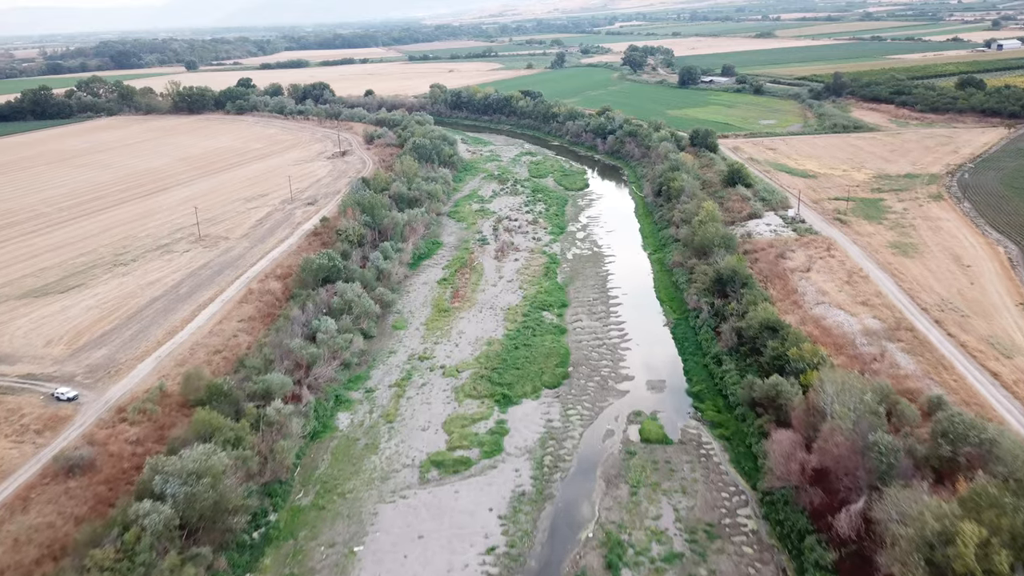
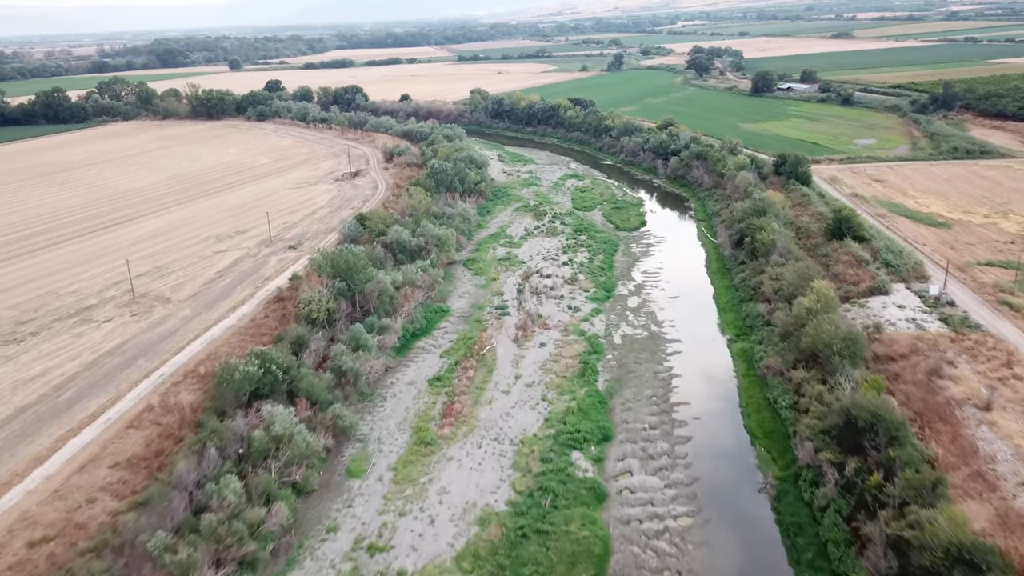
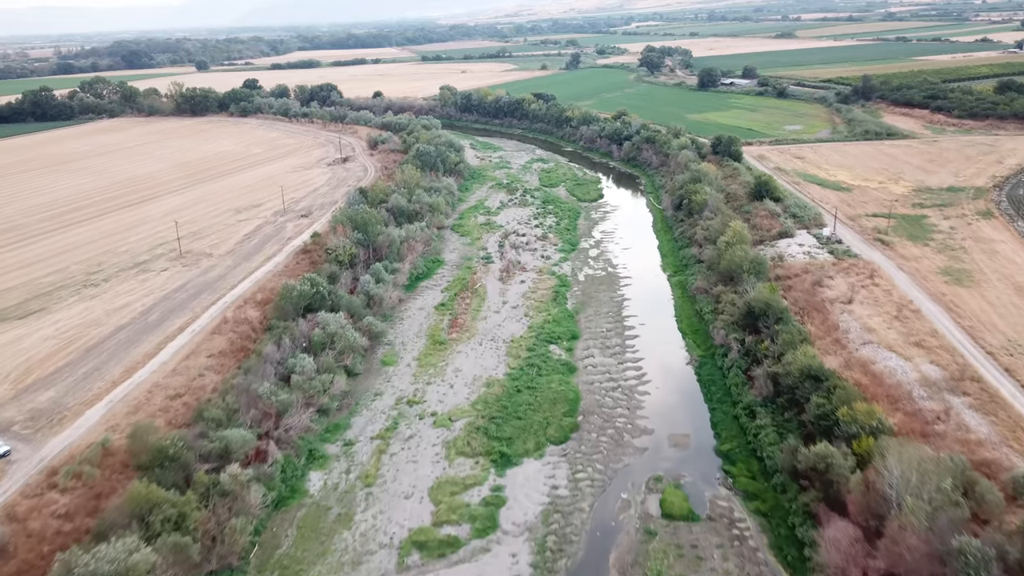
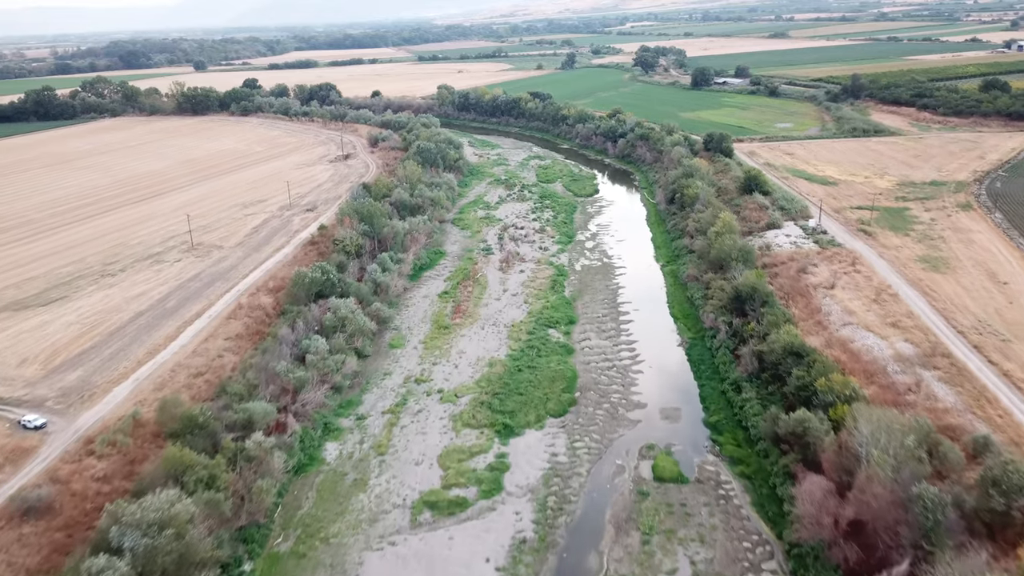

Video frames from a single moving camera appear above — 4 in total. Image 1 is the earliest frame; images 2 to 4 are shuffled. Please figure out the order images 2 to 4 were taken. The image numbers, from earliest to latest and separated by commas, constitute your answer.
4, 3, 2
